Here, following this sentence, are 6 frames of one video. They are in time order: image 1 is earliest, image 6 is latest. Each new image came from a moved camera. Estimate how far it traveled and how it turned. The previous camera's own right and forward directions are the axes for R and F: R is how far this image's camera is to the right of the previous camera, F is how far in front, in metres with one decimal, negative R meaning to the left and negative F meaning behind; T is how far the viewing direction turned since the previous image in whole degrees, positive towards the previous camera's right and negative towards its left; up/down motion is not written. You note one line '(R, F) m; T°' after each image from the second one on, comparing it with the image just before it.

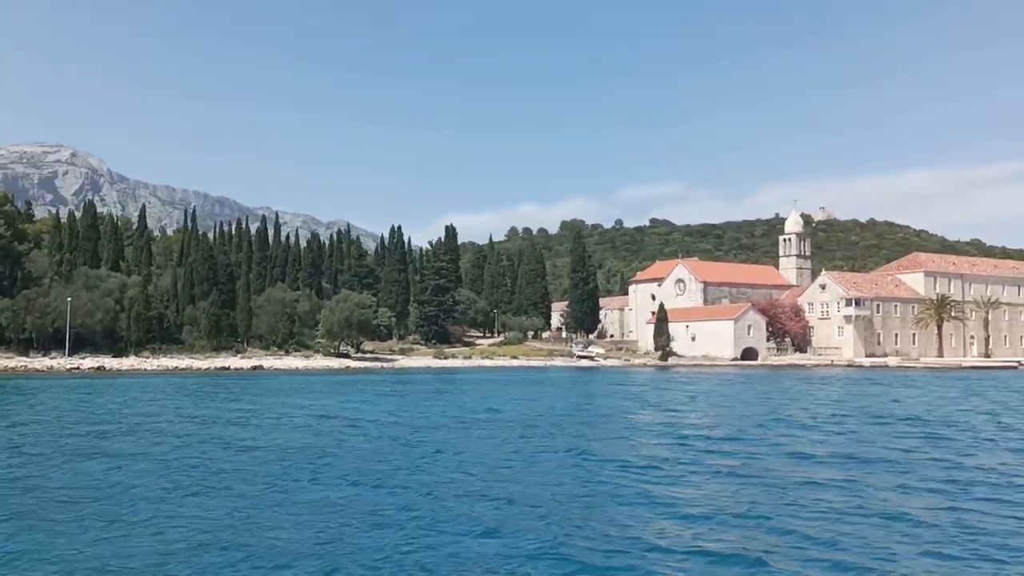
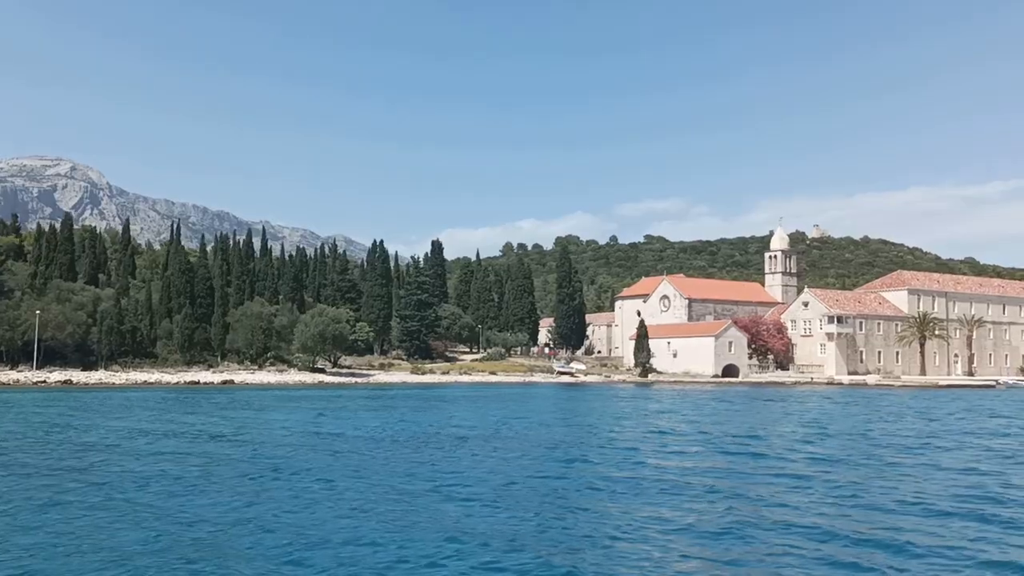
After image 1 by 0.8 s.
(+1.2, +0.1) m; 0°
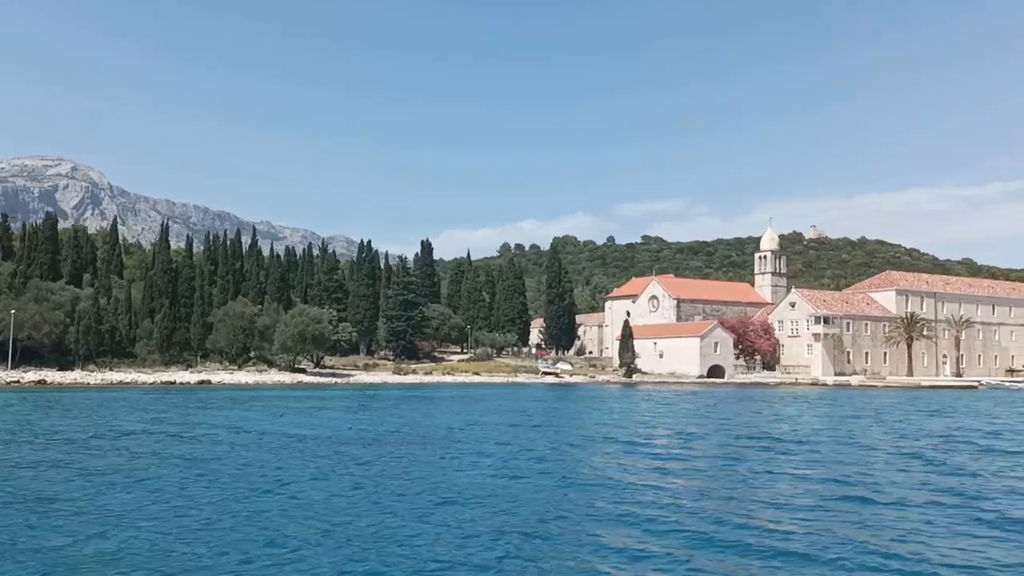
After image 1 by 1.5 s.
(+1.0, +0.2) m; 0°
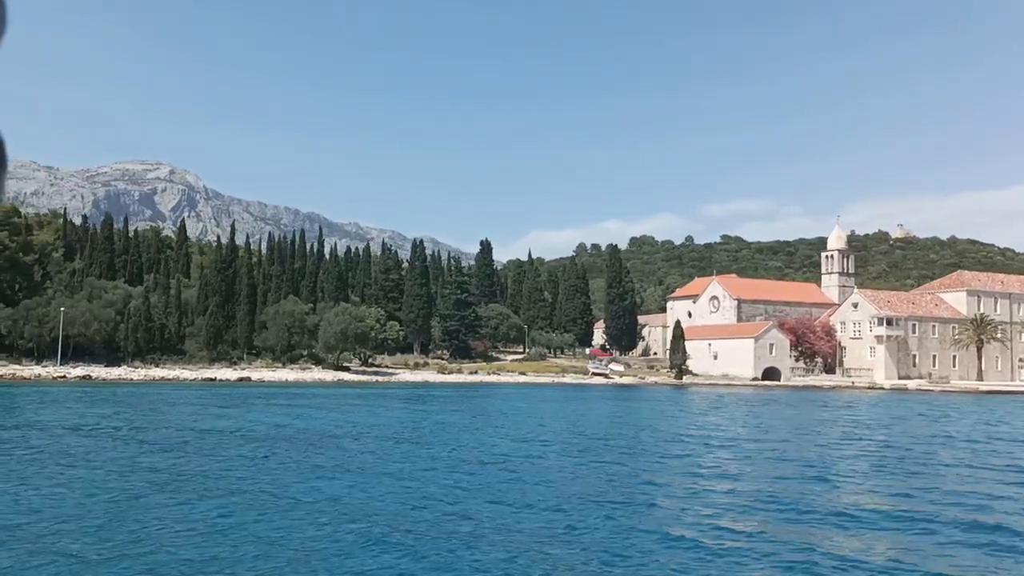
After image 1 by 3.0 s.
(+2.2, +0.5) m; -5°
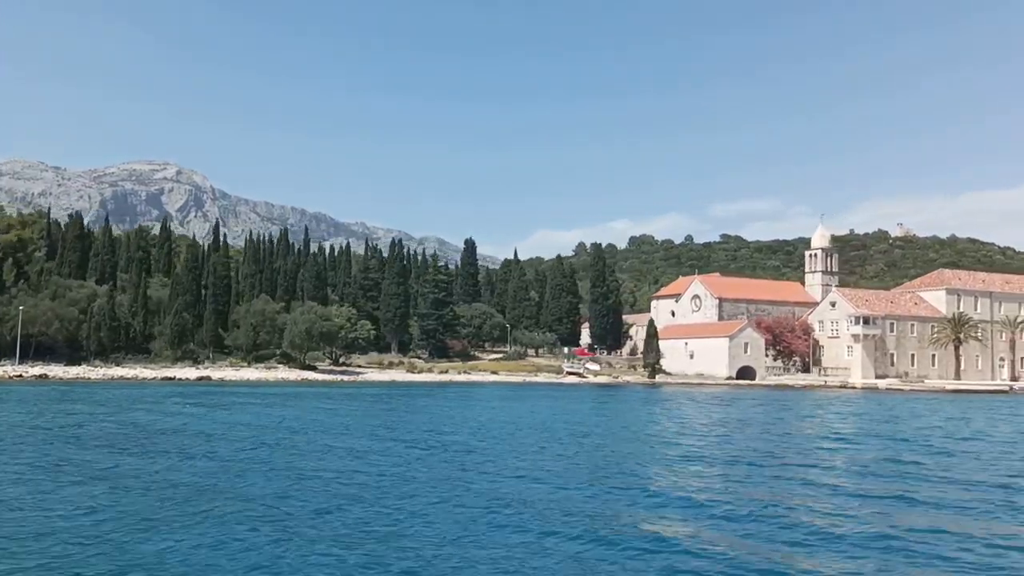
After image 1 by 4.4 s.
(+2.1, +0.1) m; 0°
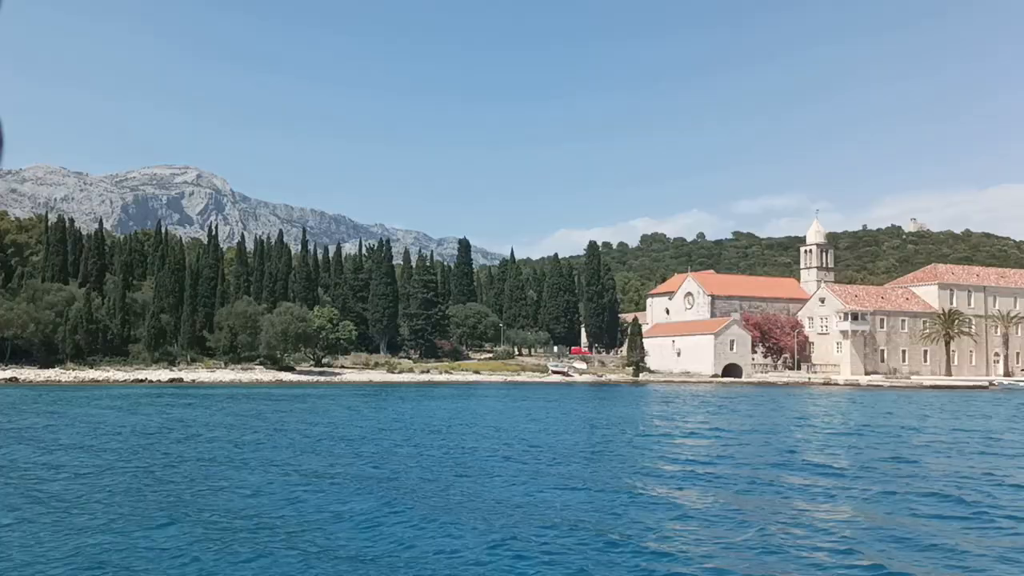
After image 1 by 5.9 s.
(+2.2, +0.1) m; -1°
